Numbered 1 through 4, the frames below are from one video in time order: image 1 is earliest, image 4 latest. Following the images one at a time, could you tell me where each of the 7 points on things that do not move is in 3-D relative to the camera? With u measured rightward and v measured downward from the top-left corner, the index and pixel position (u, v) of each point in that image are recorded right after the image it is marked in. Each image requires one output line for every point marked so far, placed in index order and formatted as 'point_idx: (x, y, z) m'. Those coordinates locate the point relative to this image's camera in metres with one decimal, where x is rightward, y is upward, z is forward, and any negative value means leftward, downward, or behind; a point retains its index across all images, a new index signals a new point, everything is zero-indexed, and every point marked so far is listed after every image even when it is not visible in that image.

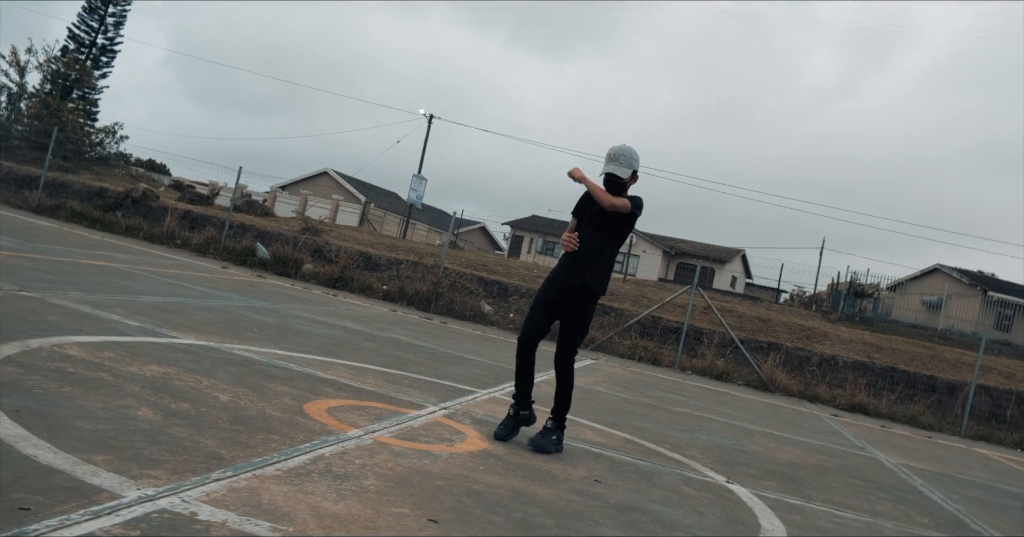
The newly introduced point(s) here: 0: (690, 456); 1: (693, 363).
0: (+1.1, -1.1, +5.2) m
1: (+2.7, -1.4, +13.1) m
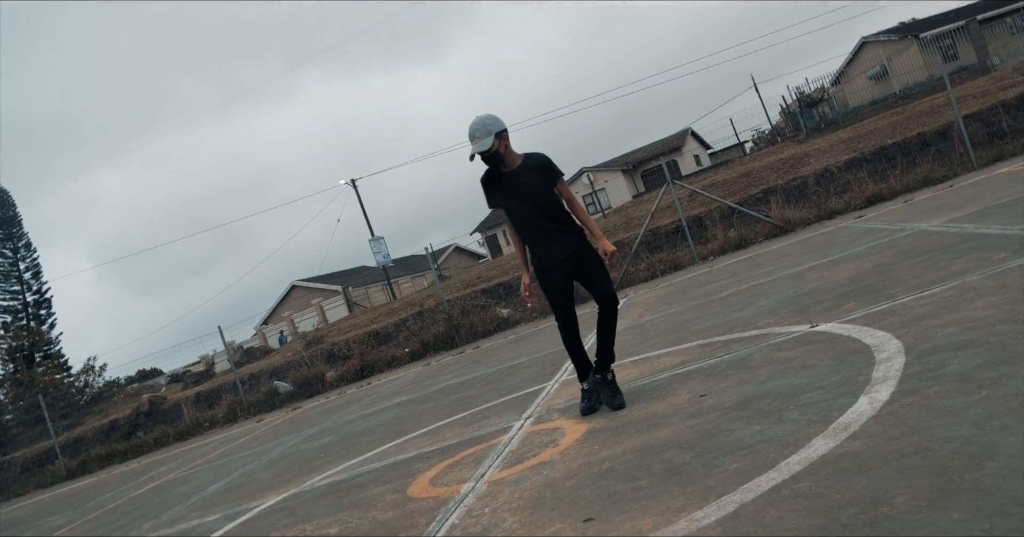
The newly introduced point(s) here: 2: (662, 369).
0: (+1.5, -0.3, +5.1) m
1: (+3.0, +0.3, +13.0) m
2: (+0.8, -0.6, +4.9) m
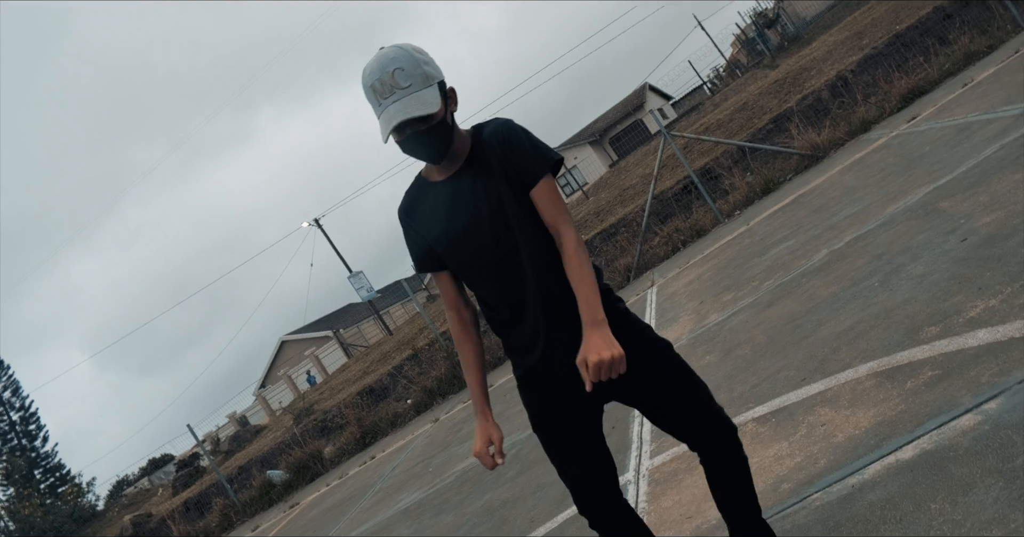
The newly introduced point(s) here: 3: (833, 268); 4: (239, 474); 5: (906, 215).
0: (+1.6, -0.2, +2.9) m
1: (+2.8, +0.8, +10.8) m
2: (+1.0, -0.5, +2.6) m
3: (+1.8, 0.0, +4.9) m
4: (-4.7, -3.6, +15.0) m
5: (+2.3, +0.3, +5.0) m
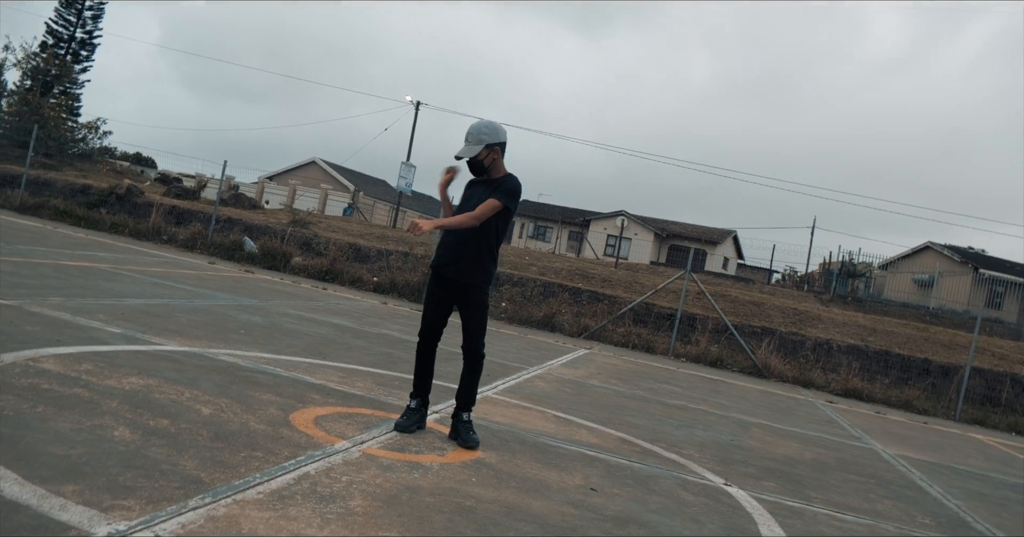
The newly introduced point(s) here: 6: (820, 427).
0: (+1.0, -1.1, +5.1) m
1: (+2.6, -1.2, +13.0) m
2: (+0.4, -1.0, +4.9) m
3: (+1.3, -1.2, +7.1) m
4: (-5.7, +1.0, +17.3) m
5: (+1.9, -1.3, +7.2) m
6: (+2.9, -1.5, +8.2) m
